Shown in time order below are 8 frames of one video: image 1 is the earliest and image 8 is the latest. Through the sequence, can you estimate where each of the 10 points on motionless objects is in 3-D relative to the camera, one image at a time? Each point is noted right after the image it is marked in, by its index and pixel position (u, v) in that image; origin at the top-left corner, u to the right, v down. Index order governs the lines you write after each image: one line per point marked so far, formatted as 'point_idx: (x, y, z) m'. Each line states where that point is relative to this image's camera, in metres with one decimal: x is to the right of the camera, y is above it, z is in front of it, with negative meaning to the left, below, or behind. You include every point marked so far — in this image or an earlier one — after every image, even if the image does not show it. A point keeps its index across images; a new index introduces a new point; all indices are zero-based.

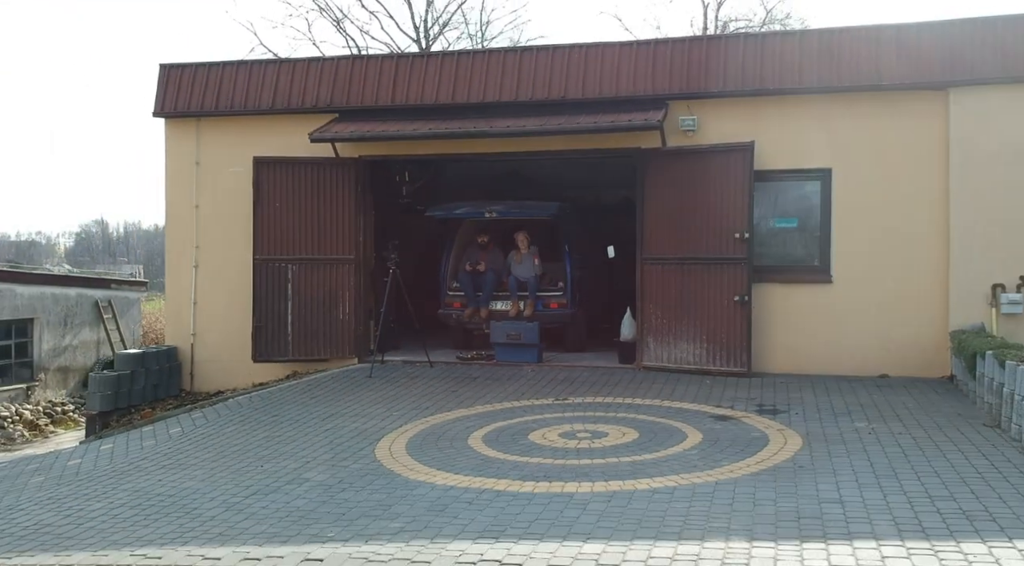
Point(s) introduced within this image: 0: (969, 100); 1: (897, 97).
0: (+4.7, +1.9, +9.0) m
1: (+4.0, +1.9, +9.2) m
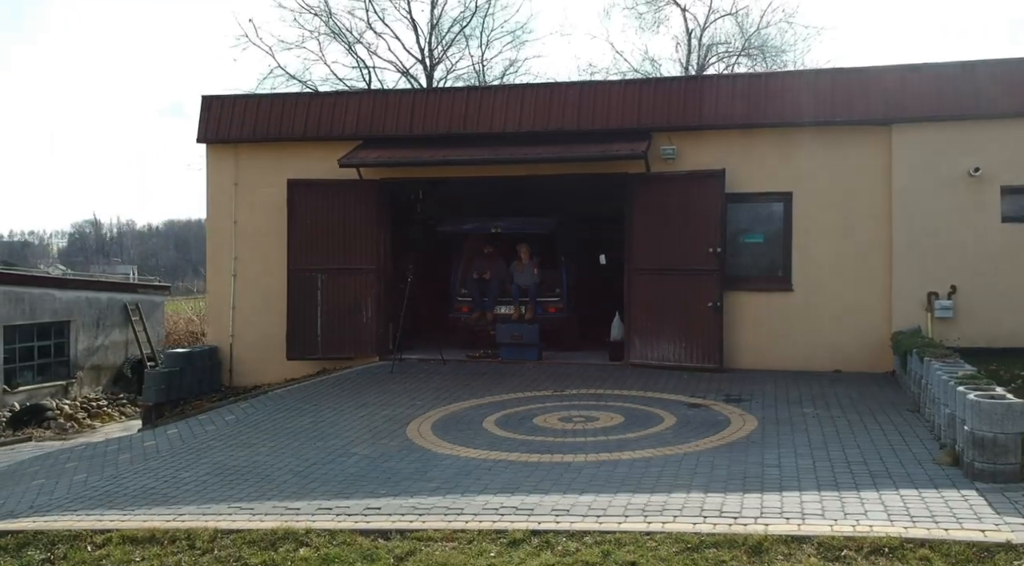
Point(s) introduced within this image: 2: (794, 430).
0: (+4.7, +1.8, +10.5) m
1: (+4.1, +1.8, +10.7) m
2: (+2.5, -1.3, +7.9) m
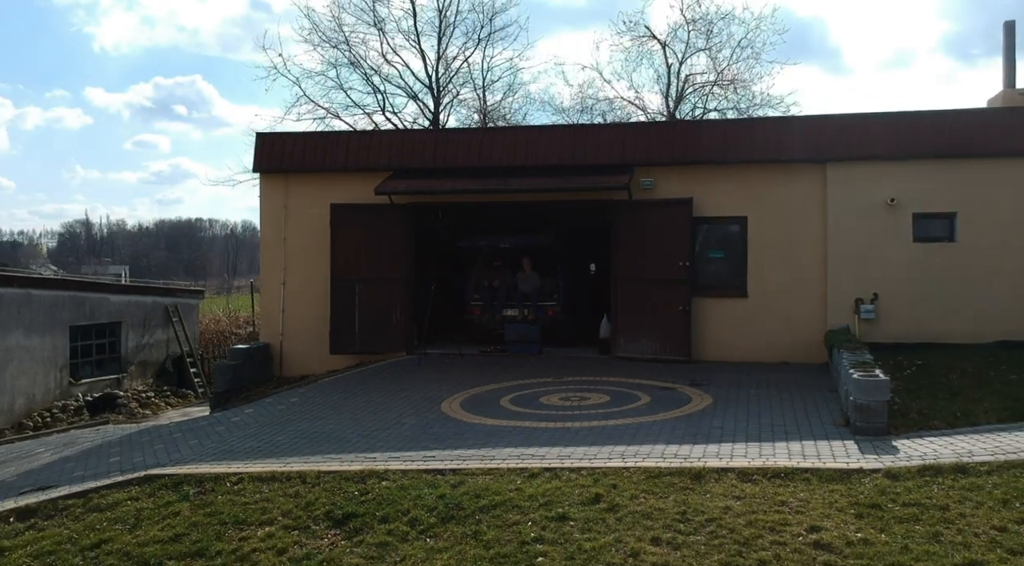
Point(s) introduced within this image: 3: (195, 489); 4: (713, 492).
0: (+4.8, +1.6, +13.0) m
1: (+4.2, +1.7, +13.2) m
2: (+2.7, -1.4, +10.4) m
3: (-3.0, -1.9, +8.4) m
4: (+1.6, -1.7, +7.1) m
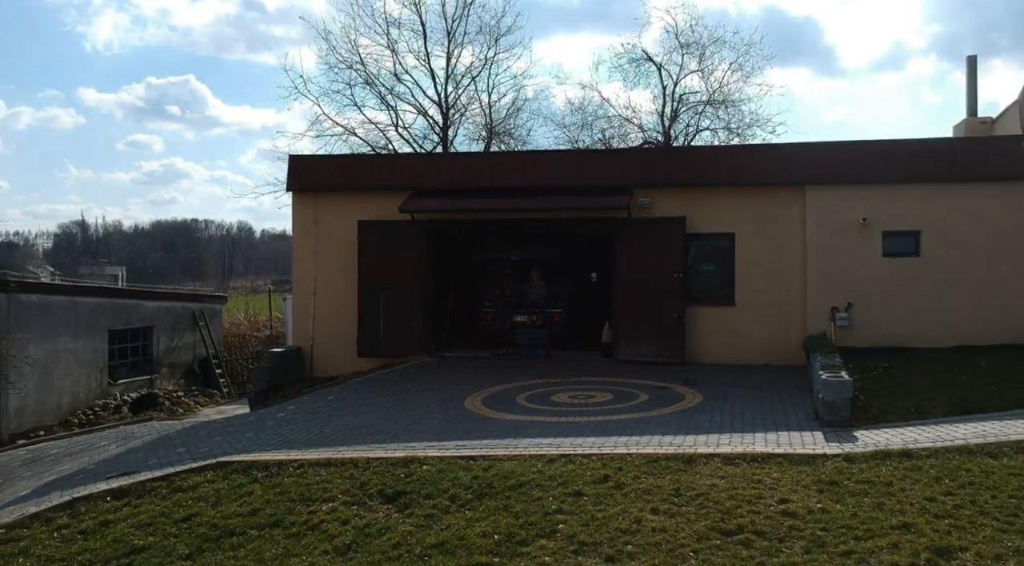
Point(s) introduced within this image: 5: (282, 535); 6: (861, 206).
0: (+5.0, +1.5, +14.5) m
1: (+4.4, +1.6, +14.7) m
2: (+2.9, -1.6, +11.9) m
3: (-2.8, -2.1, +9.8) m
4: (+1.8, -1.8, +8.6) m
5: (-2.2, -2.4, +8.4) m
6: (+5.7, +1.2, +14.4) m
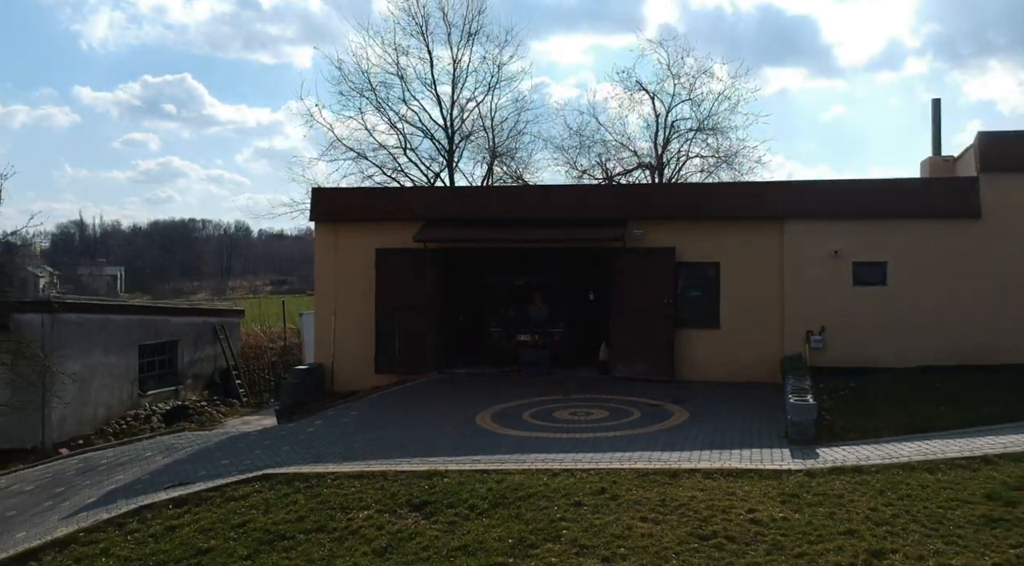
0: (+5.1, +1.0, +16.0) m
1: (+4.5, +1.1, +16.2) m
2: (+3.0, -2.1, +13.4) m
3: (-2.6, -2.6, +11.3) m
4: (+2.0, -2.3, +10.1) m
5: (-2.1, -2.9, +9.9) m
6: (+5.8, +0.8, +15.9) m
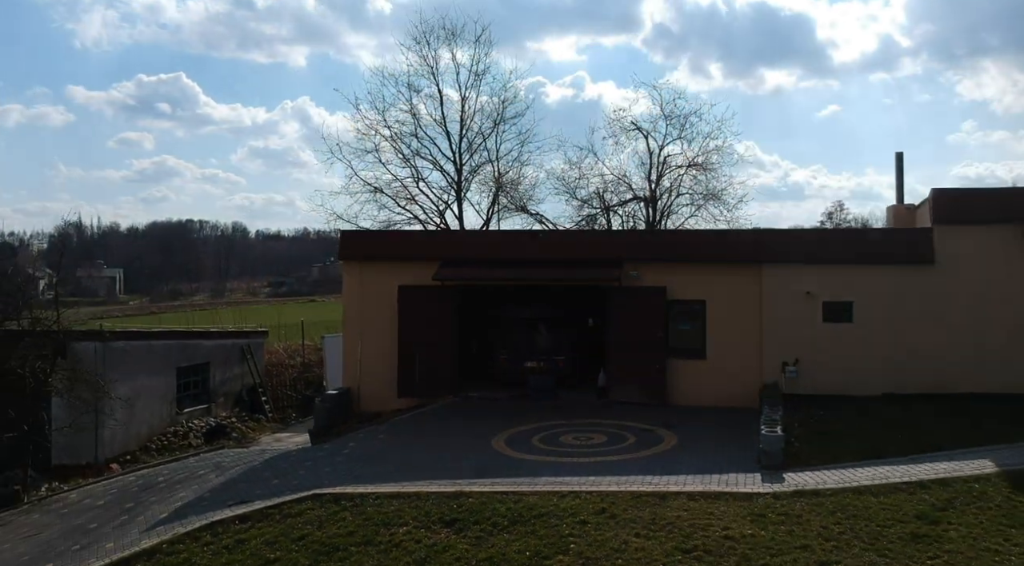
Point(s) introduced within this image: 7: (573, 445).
0: (+5.3, +0.3, +18.1) m
1: (+4.7, +0.3, +18.3) m
2: (+3.2, -2.8, +15.4) m
3: (-2.4, -3.3, +13.3) m
4: (+2.2, -3.0, +12.1) m
5: (-1.9, -3.6, +11.9) m
6: (+6.0, 0.0, +17.9) m
7: (+1.1, -2.9, +15.7) m
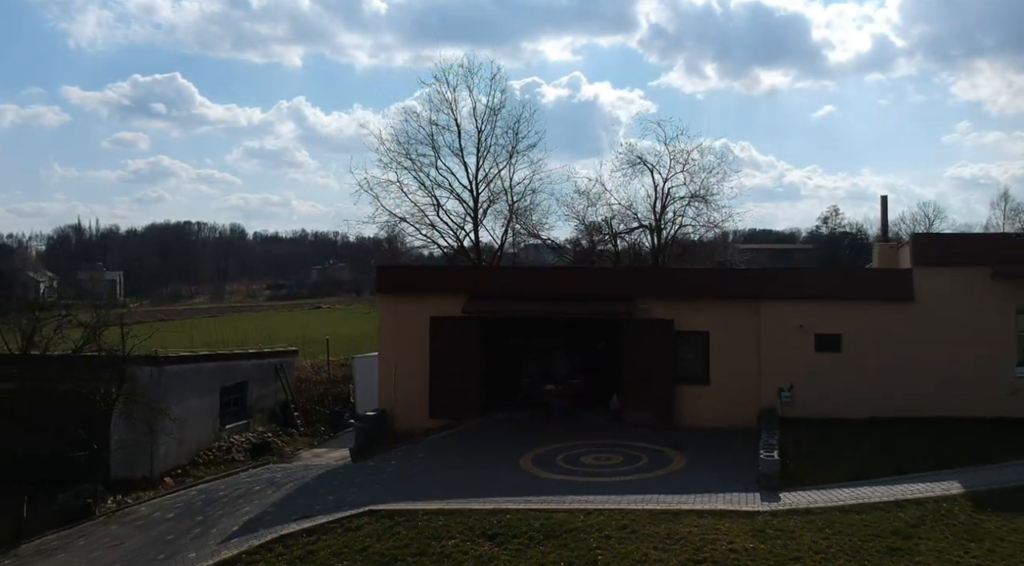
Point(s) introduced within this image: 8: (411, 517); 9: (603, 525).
0: (+5.8, -0.5, +20.1) m
1: (+5.2, -0.4, +20.3) m
2: (+3.7, -3.6, +17.4) m
3: (-1.9, -4.1, +15.3) m
4: (+2.7, -3.8, +14.1) m
5: (-1.3, -4.4, +13.9) m
6: (+6.5, -0.7, +19.9) m
7: (+1.6, -3.6, +17.7) m
8: (-1.8, -4.0, +15.3) m
9: (+1.4, -3.9, +14.3) m
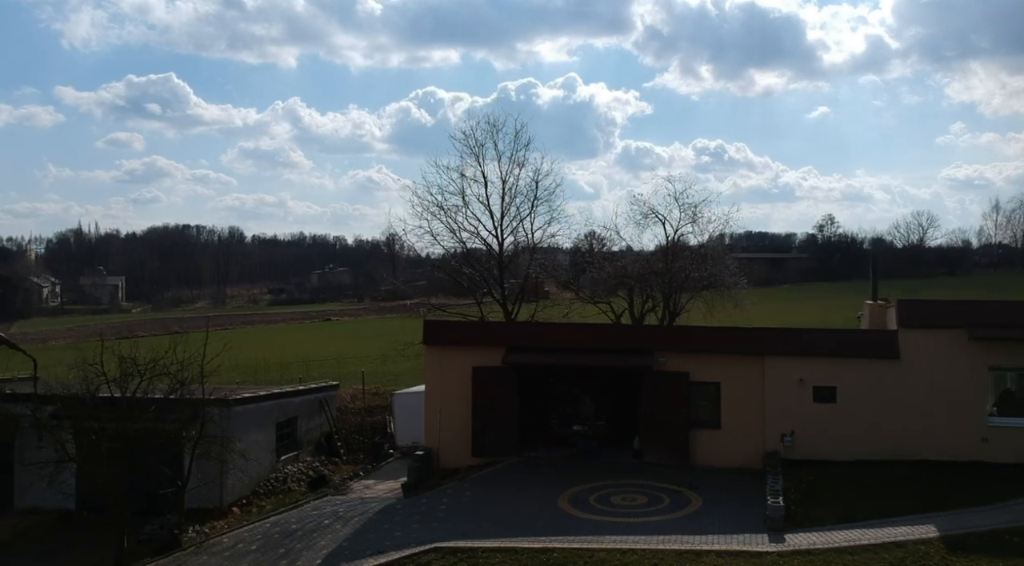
0: (+6.7, -2.0, +22.8) m
1: (+6.1, -1.9, +23.0) m
2: (+4.6, -5.0, +20.1) m
3: (-1.0, -5.5, +18.0) m
4: (+3.7, -5.3, +16.8) m
5: (-0.4, -5.8, +16.6) m
6: (+7.4, -2.2, +22.7) m
7: (+2.5, -5.1, +20.4) m
8: (-0.8, -5.5, +18.0) m
9: (+2.4, -5.4, +17.0) m
